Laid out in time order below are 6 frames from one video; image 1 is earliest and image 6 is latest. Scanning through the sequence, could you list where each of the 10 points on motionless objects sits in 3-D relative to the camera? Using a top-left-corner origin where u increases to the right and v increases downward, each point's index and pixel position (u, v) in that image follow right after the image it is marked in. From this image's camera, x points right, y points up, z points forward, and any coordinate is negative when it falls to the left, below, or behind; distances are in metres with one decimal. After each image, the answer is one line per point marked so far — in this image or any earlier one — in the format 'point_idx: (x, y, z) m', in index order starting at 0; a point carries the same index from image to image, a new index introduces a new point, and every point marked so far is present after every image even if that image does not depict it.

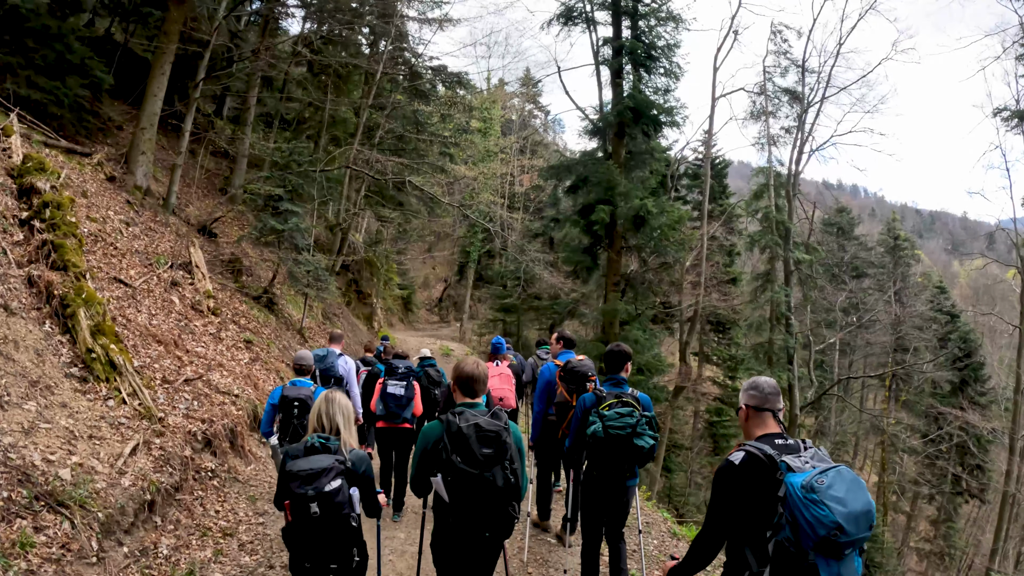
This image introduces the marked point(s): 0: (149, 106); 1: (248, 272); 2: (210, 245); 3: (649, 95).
0: (-6.9, +3.6, +10.9) m
1: (-5.9, +0.4, +12.4) m
2: (-6.4, +1.0, +11.9) m
3: (+3.6, +5.0, +14.8) m
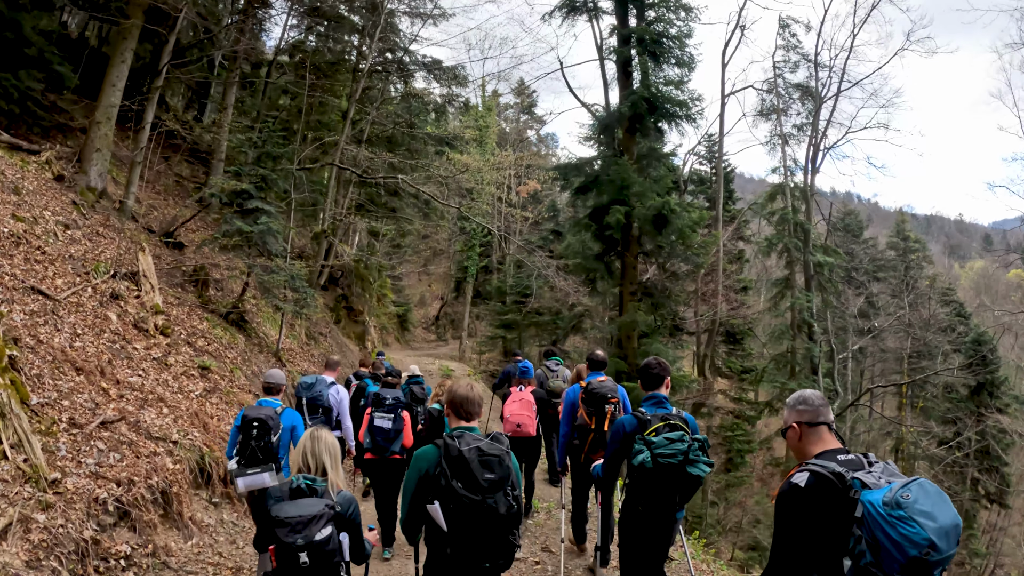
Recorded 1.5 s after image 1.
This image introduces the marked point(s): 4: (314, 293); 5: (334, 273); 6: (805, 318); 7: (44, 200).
0: (-6.8, +3.2, +9.6) m
1: (-5.7, +0.1, +11.0) m
2: (-6.2, +0.7, +10.5) m
3: (+3.6, +4.8, +13.7) m
4: (-3.4, -0.1, +9.8) m
5: (-5.9, +0.6, +18.7) m
6: (+9.4, -0.9, +18.6) m
7: (-7.0, +1.3, +8.5) m
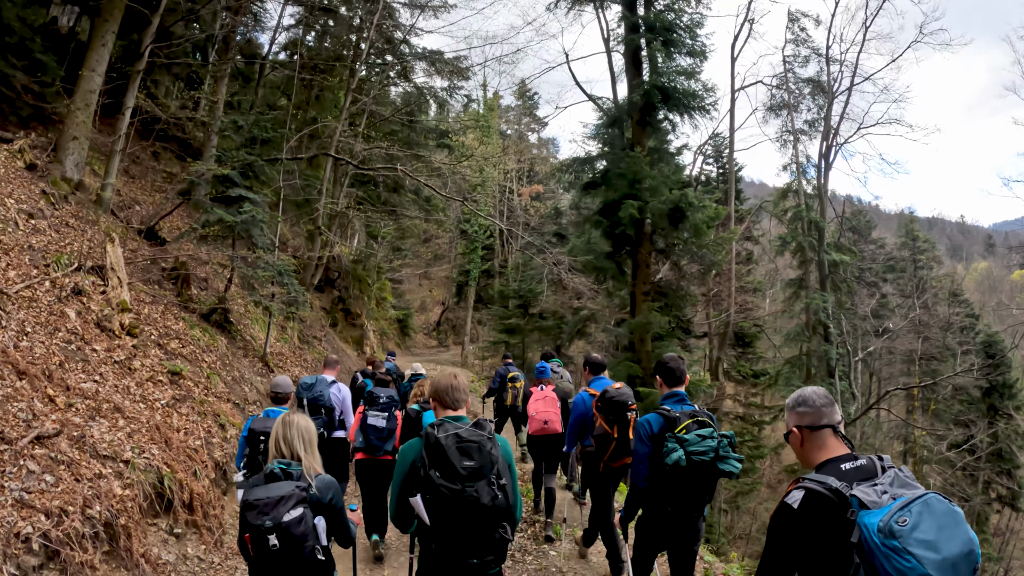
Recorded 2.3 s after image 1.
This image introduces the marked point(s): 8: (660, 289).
0: (-6.7, +3.2, +9.0) m
1: (-5.6, 0.0, +10.4) m
2: (-6.1, +0.6, +9.8) m
3: (+3.7, +4.8, +13.1) m
4: (-3.3, -0.1, +9.1) m
5: (-5.7, +0.5, +18.1) m
6: (+9.6, -0.9, +17.9) m
7: (-6.8, +1.3, +7.9) m
8: (+3.5, 0.0, +13.6) m
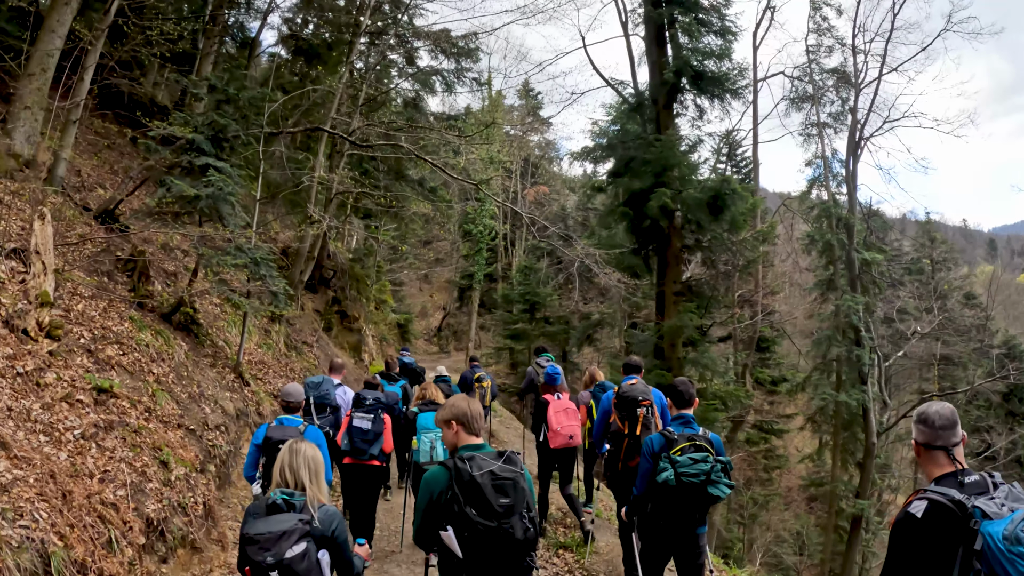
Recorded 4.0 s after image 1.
0: (-6.4, +3.2, +7.8) m
1: (-5.3, 0.0, +9.2) m
2: (-5.8, +0.6, +8.6) m
3: (+4.0, +4.8, +11.9) m
4: (-3.0, 0.0, +7.9) m
5: (-5.5, +0.4, +16.9) m
6: (+9.8, -1.0, +16.7) m
7: (-6.6, +1.3, +6.7) m
8: (+3.8, 0.0, +12.4) m
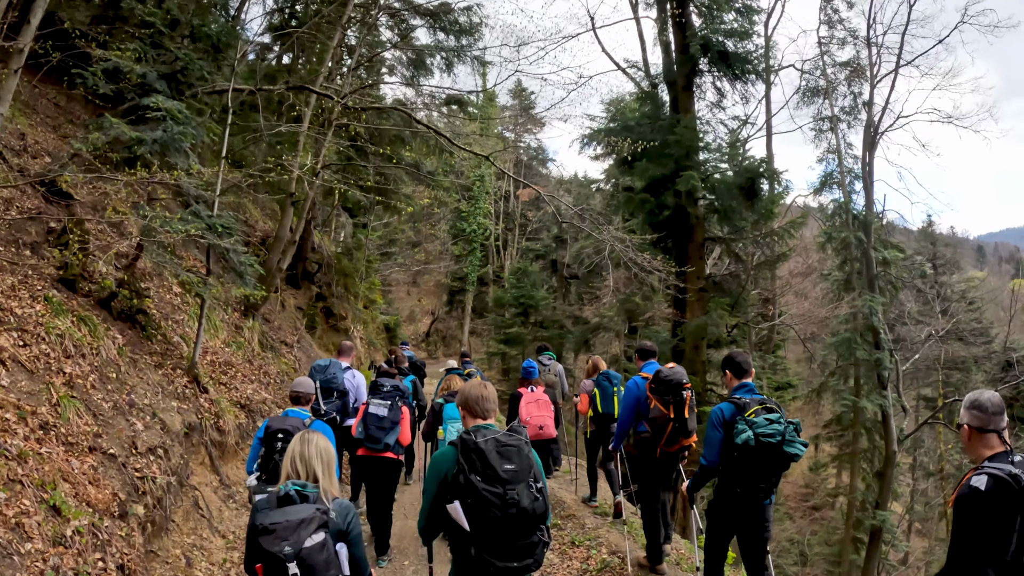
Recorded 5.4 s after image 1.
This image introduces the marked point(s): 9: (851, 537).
0: (-6.3, +3.4, +6.7) m
1: (-5.2, +0.2, +8.0) m
2: (-5.7, +0.8, +7.5) m
3: (+4.1, +4.9, +11.0) m
4: (-2.9, +0.1, +6.8) m
5: (-5.5, +0.4, +15.7) m
6: (+9.8, -1.1, +15.9) m
7: (-6.4, +1.5, +5.5) m
8: (+3.8, 0.0, +11.4) m
9: (+10.2, -7.5, +17.3) m
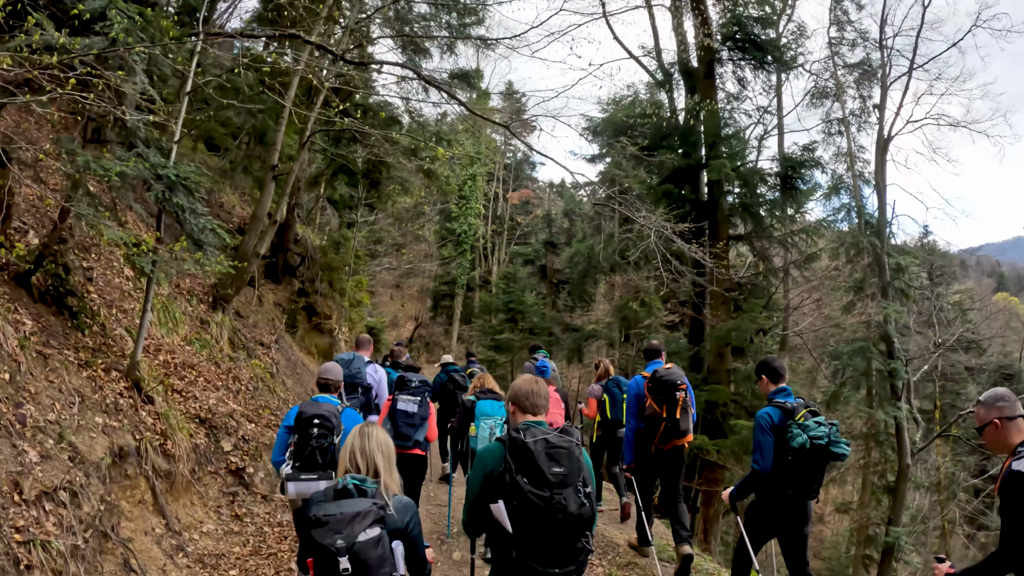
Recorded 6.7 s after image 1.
0: (-6.0, +3.5, +5.6) m
1: (-5.0, +0.3, +6.9) m
2: (-5.5, +0.9, +6.4) m
3: (+4.2, +4.8, +10.3) m
4: (-2.7, +0.2, +5.8) m
5: (-5.6, +0.5, +14.6) m
6: (+9.7, -1.3, +15.2) m
7: (-6.1, +1.7, +4.4) m
8: (+3.9, -0.1, +10.6) m
9: (+10.0, -7.8, +16.6) m
